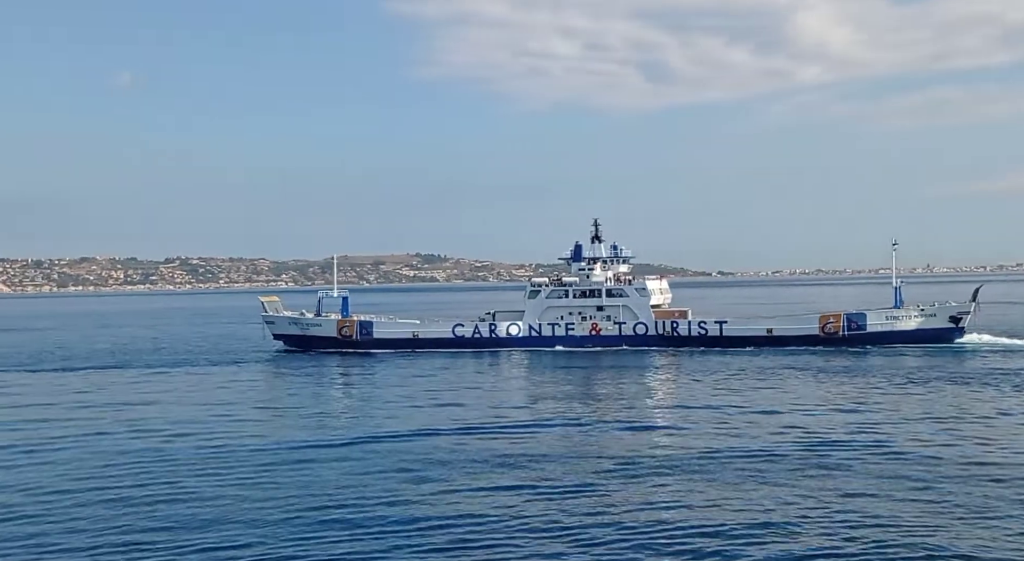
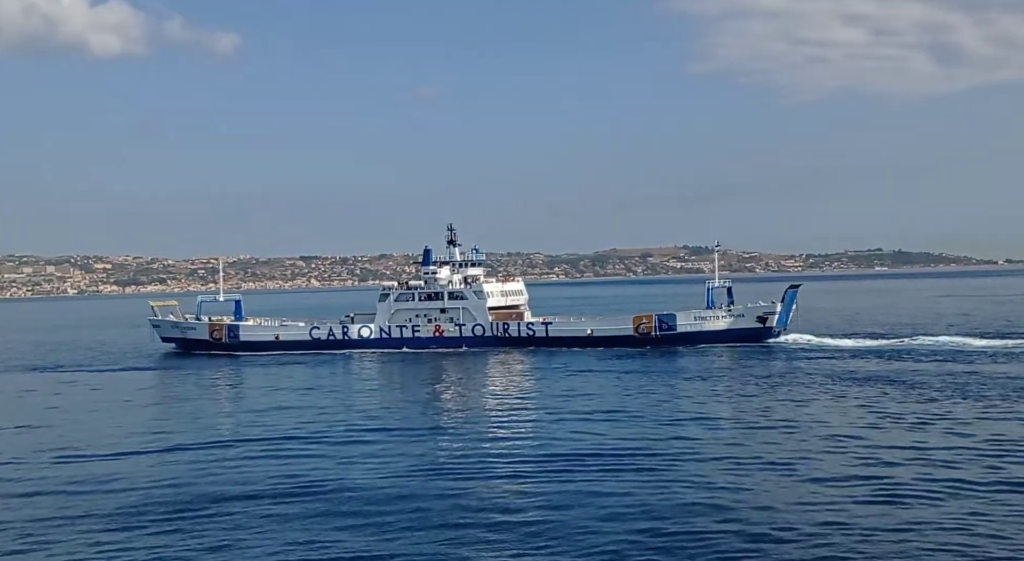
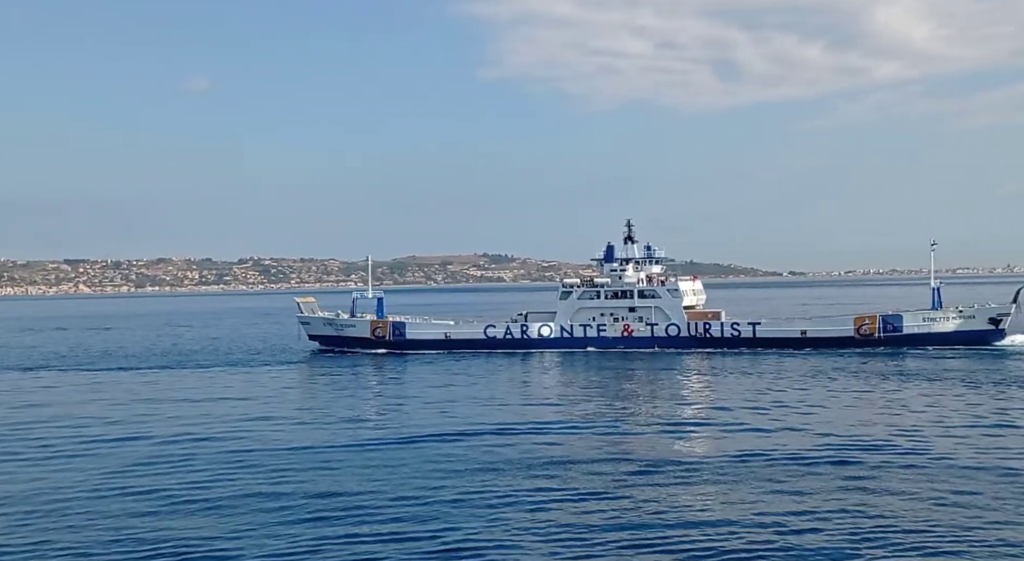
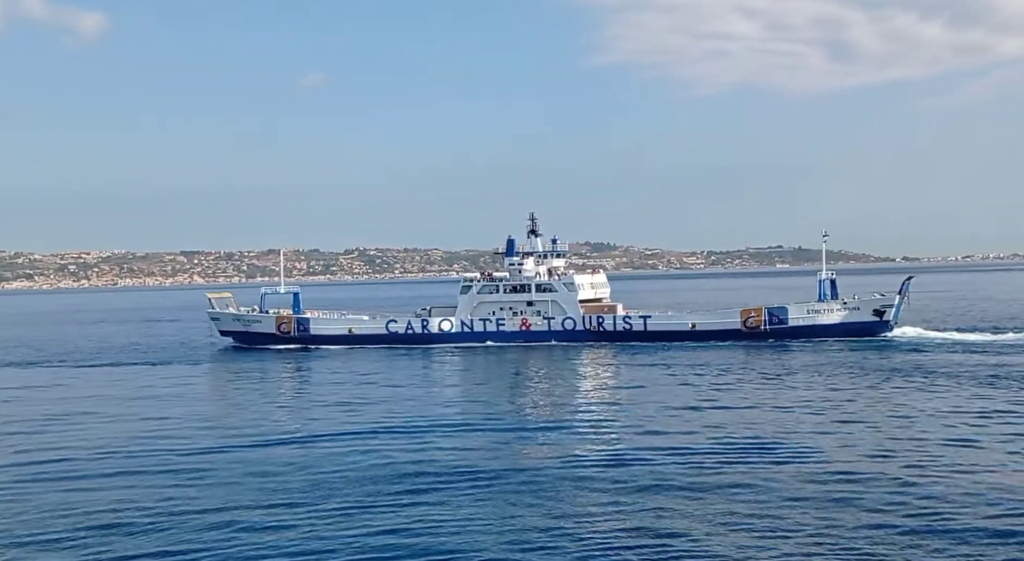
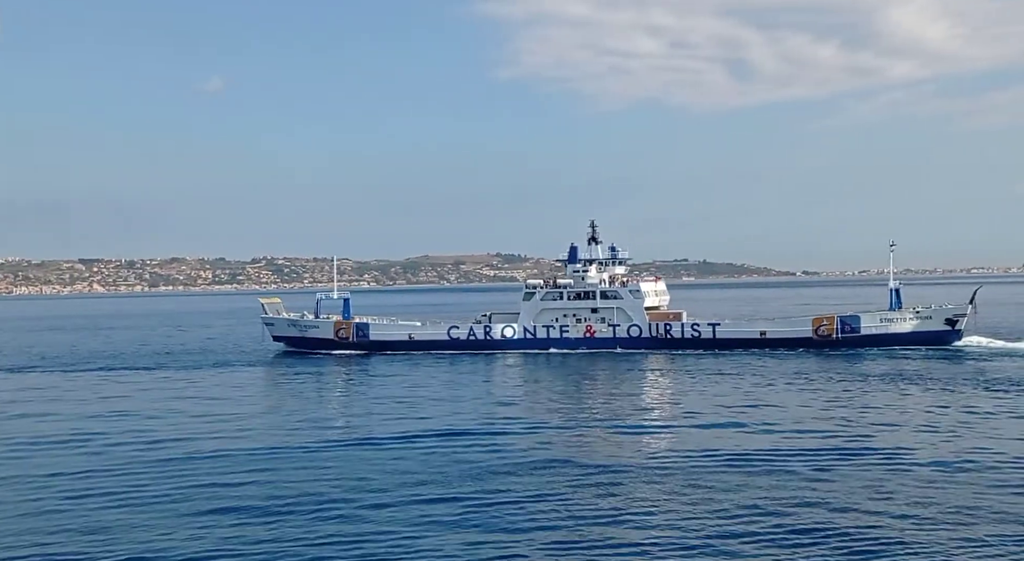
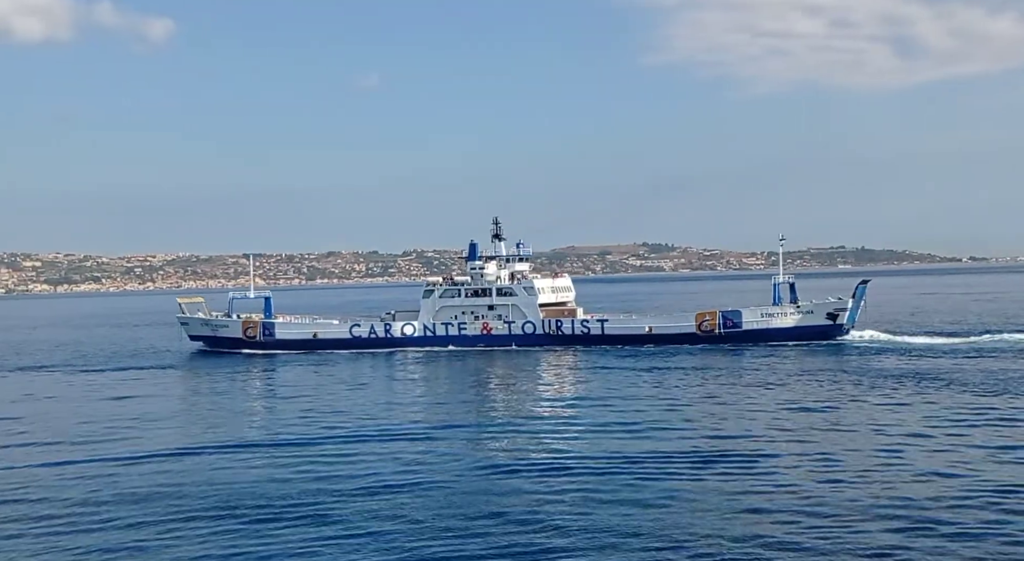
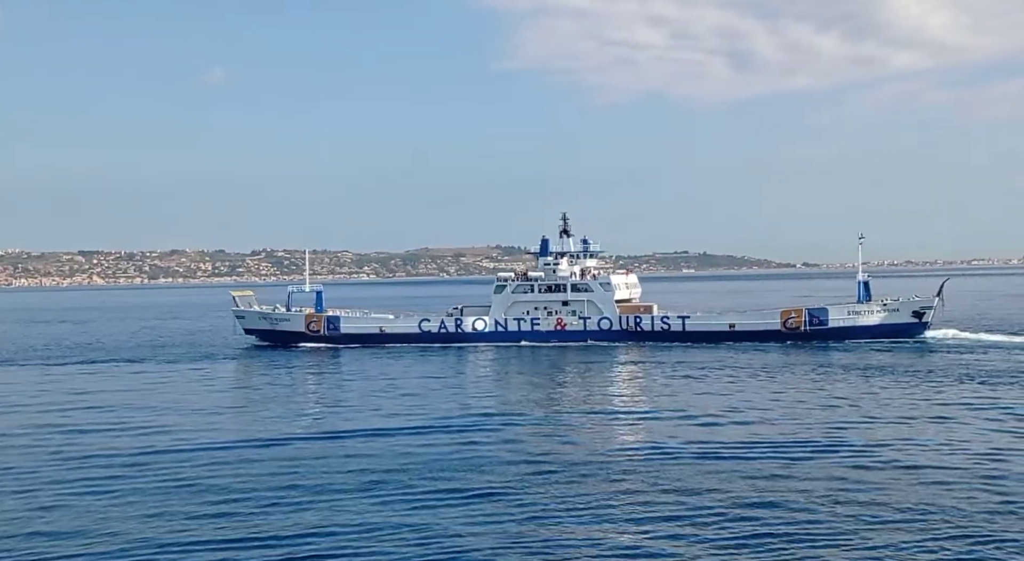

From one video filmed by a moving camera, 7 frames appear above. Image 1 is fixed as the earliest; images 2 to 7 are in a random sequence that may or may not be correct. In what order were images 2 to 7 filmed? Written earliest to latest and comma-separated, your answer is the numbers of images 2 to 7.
3, 5, 7, 4, 6, 2
